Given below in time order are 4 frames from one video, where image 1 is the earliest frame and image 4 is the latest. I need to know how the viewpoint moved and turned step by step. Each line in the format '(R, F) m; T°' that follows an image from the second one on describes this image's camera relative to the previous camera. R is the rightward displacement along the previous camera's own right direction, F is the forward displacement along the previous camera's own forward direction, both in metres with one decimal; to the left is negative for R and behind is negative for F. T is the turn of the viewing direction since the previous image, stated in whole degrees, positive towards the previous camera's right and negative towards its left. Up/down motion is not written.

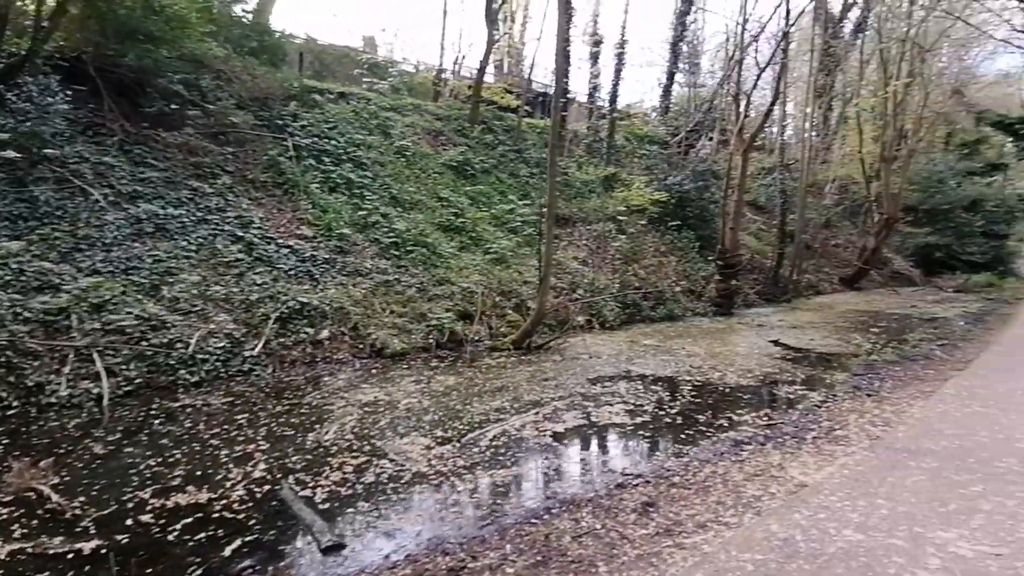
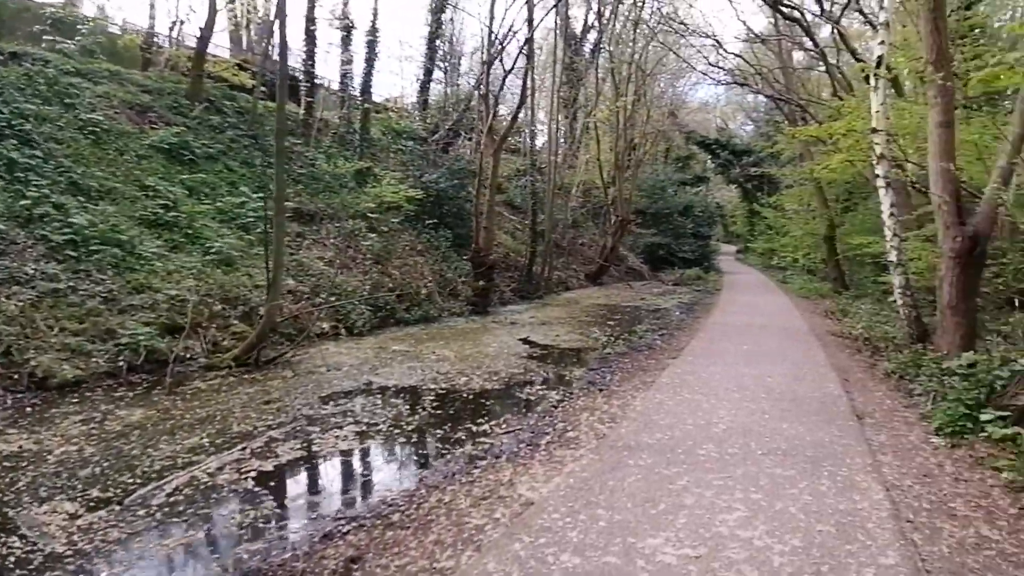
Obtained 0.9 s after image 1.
(+0.6, +0.7) m; +21°
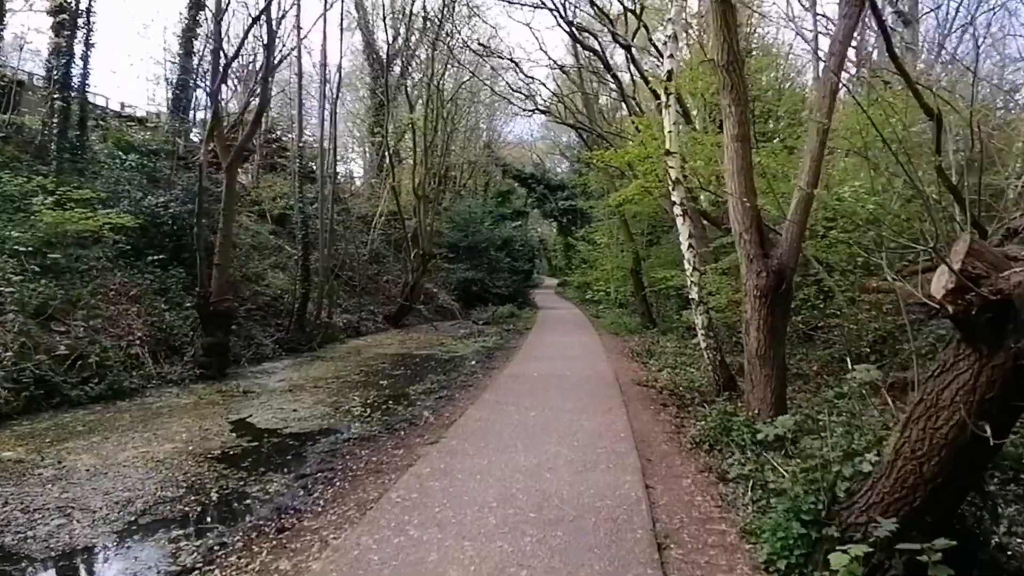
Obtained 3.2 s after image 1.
(+1.7, +2.7) m; +16°
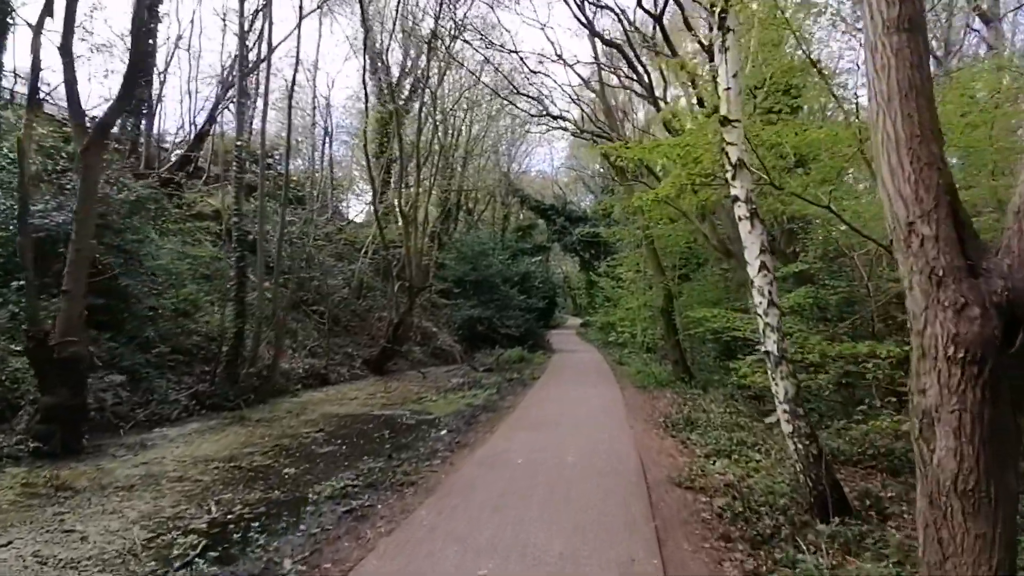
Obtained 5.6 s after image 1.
(+0.7, +4.0) m; -3°
